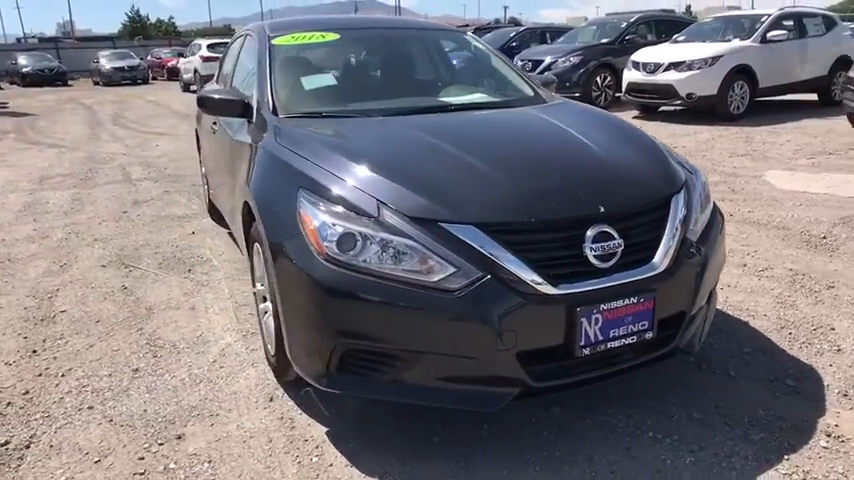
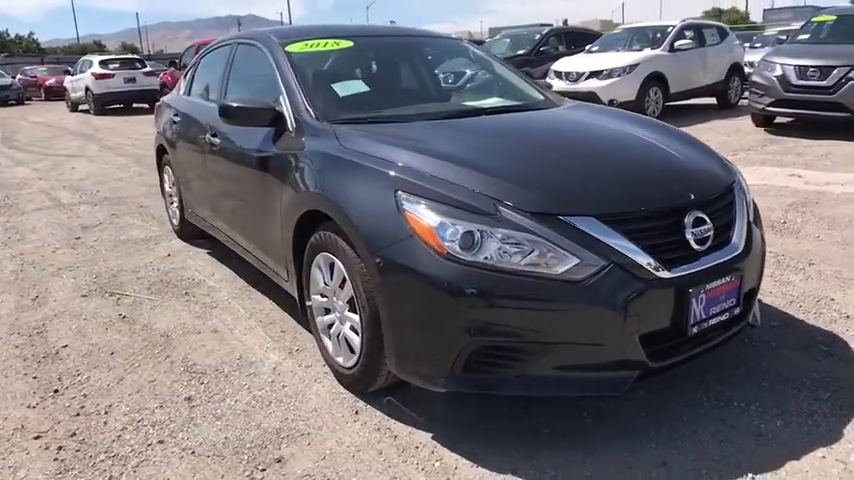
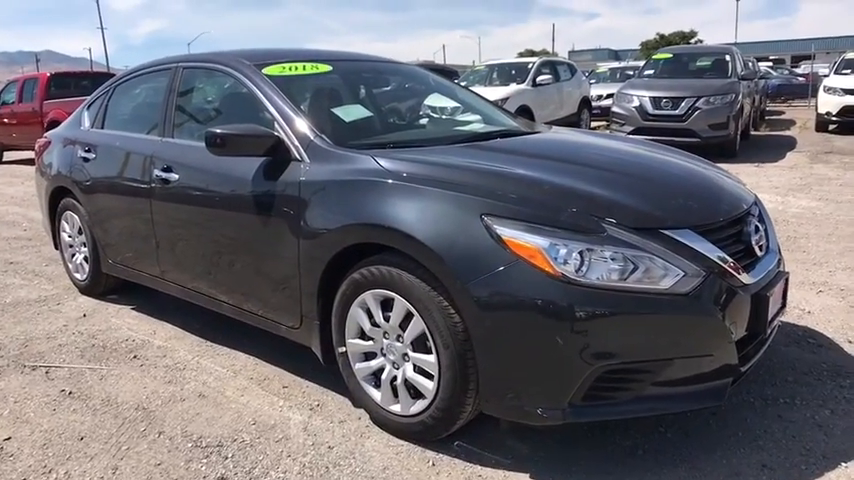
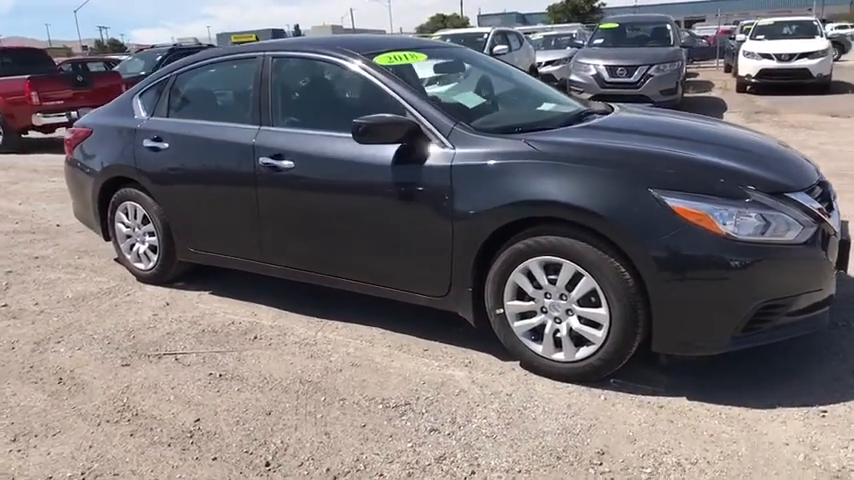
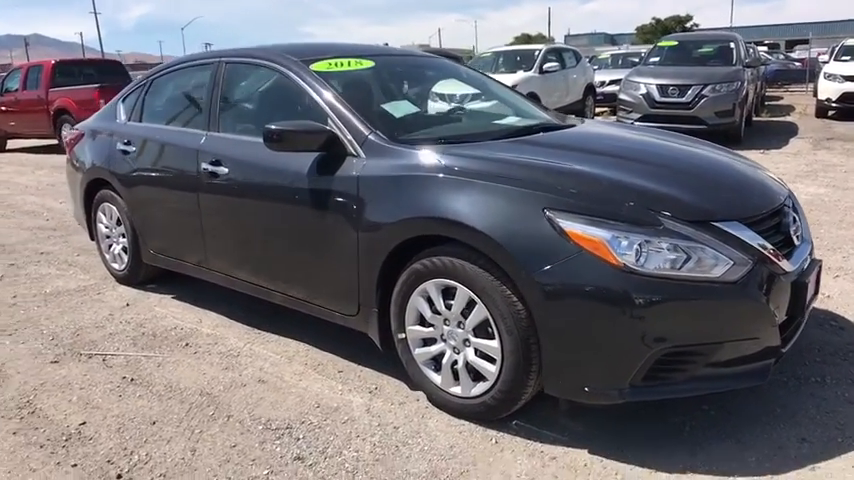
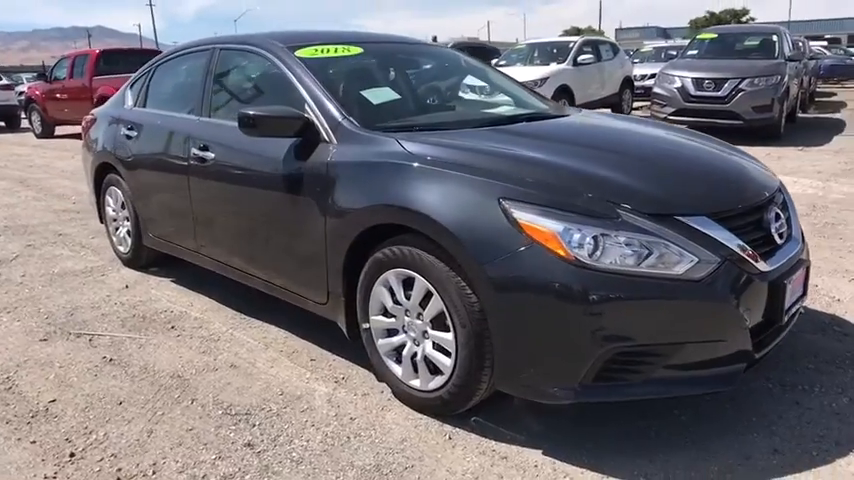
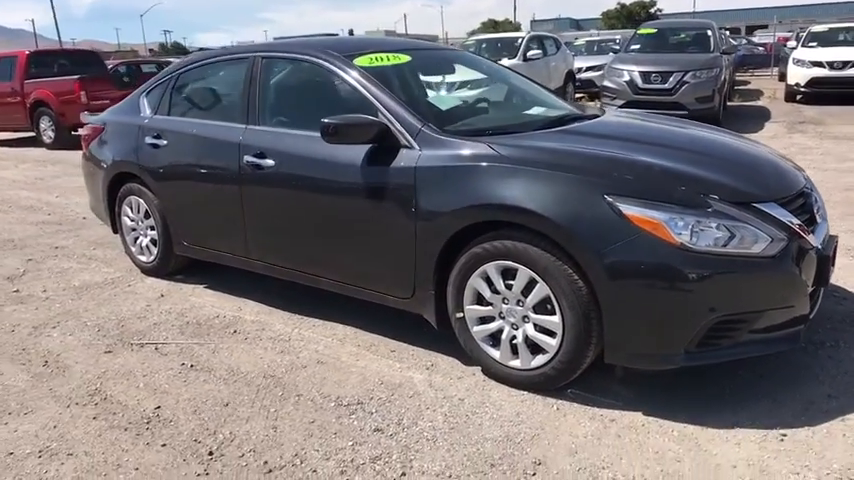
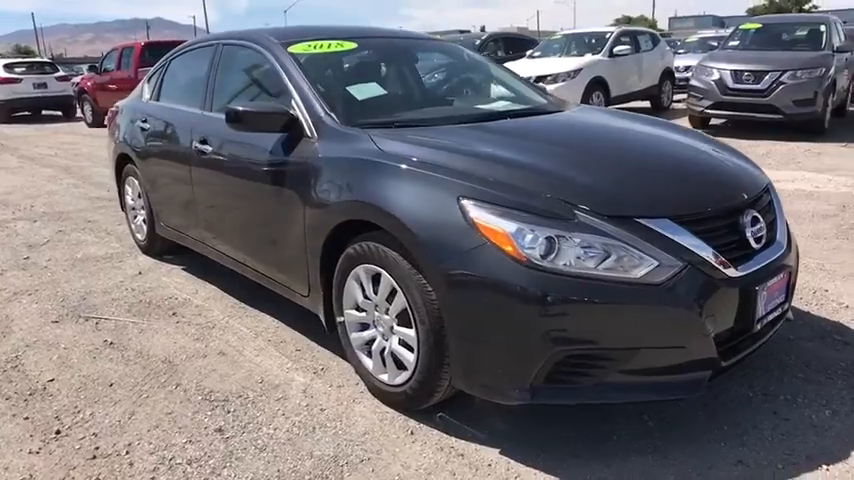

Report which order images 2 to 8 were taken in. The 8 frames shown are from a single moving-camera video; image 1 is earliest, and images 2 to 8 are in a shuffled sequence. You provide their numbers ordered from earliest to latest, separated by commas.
2, 8, 6, 3, 5, 7, 4
